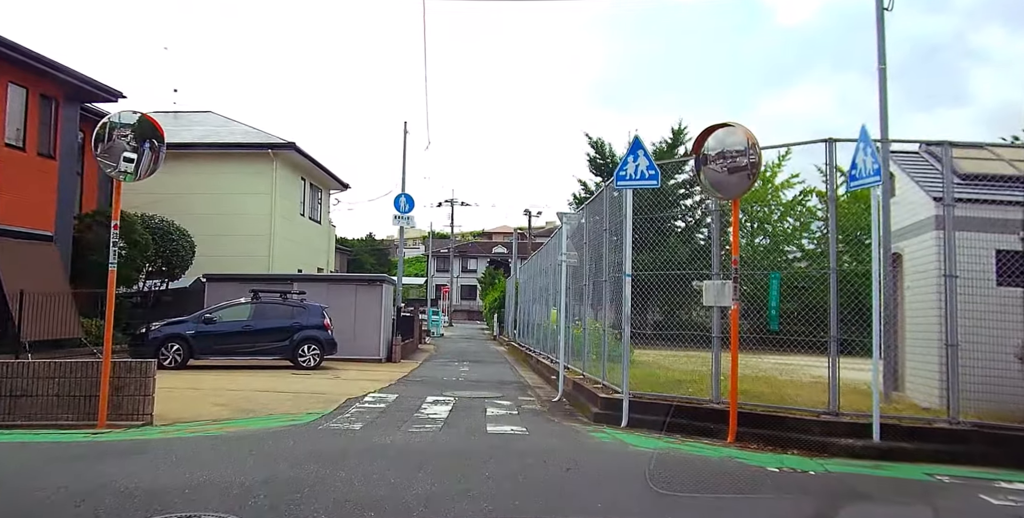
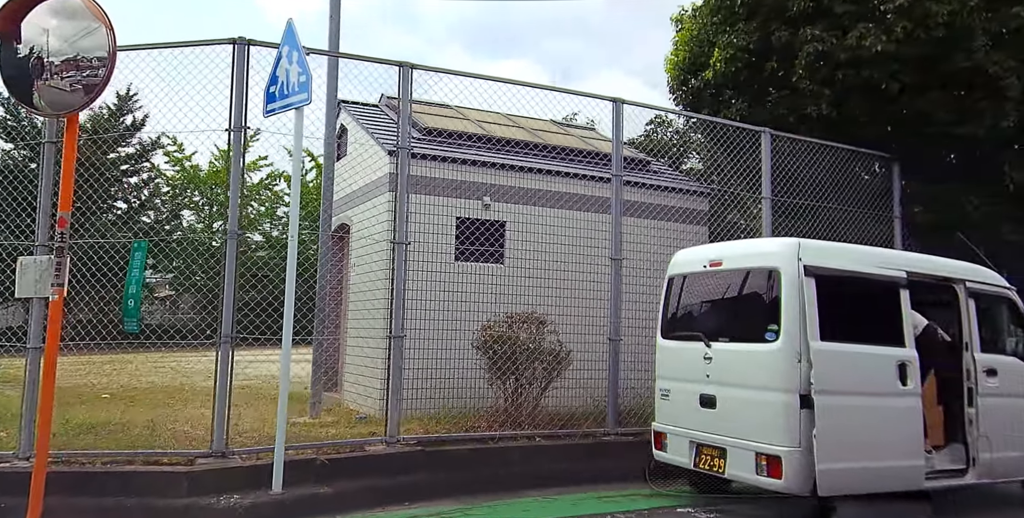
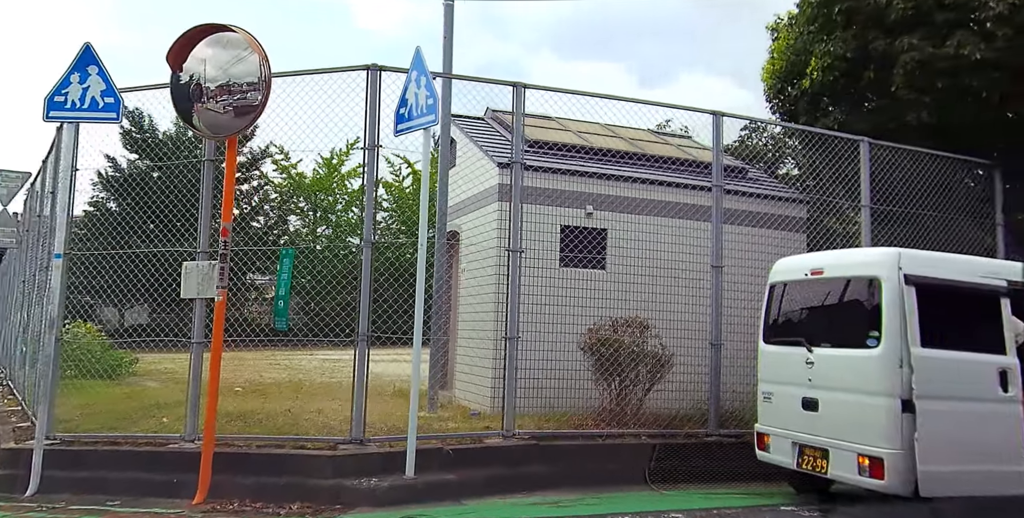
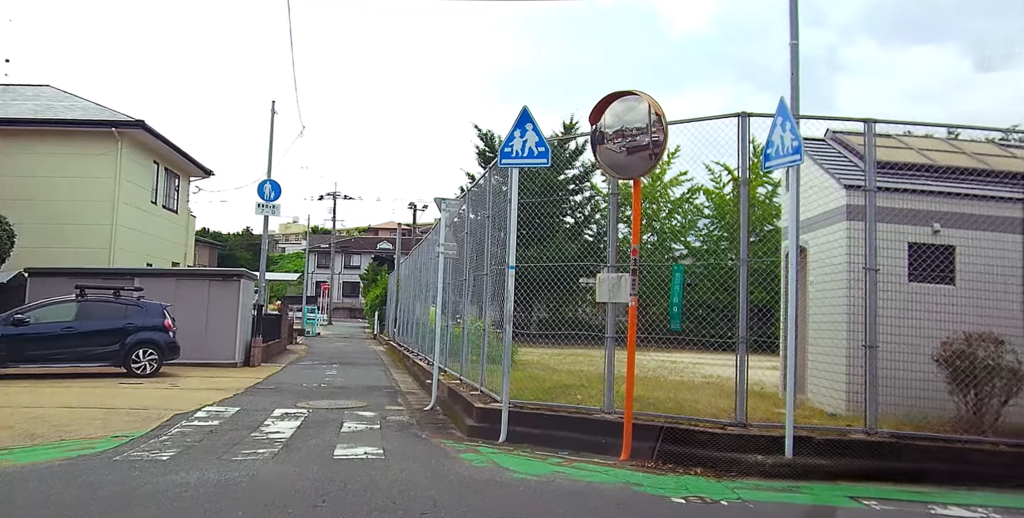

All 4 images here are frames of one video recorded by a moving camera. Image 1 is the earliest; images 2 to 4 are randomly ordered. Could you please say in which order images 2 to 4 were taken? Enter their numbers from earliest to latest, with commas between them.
4, 3, 2
